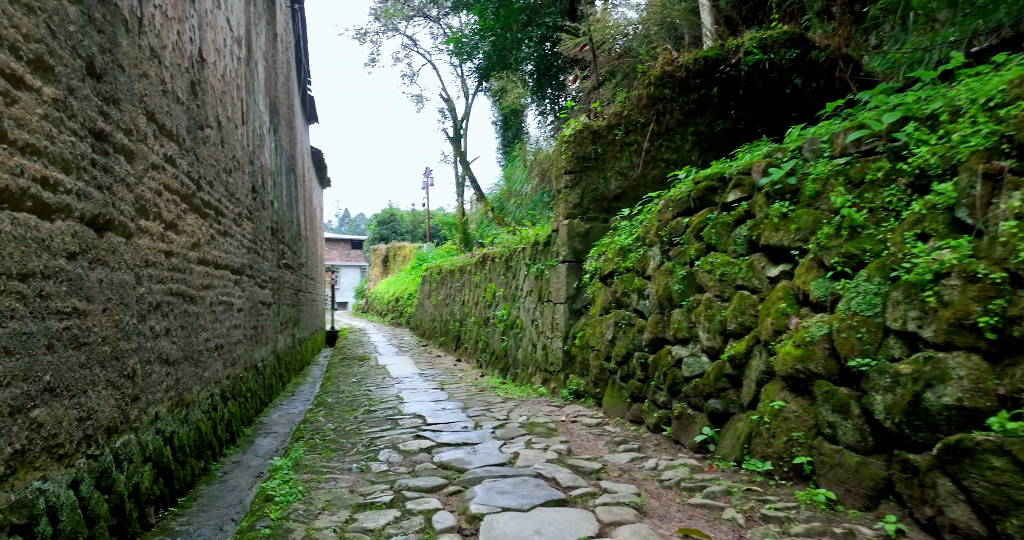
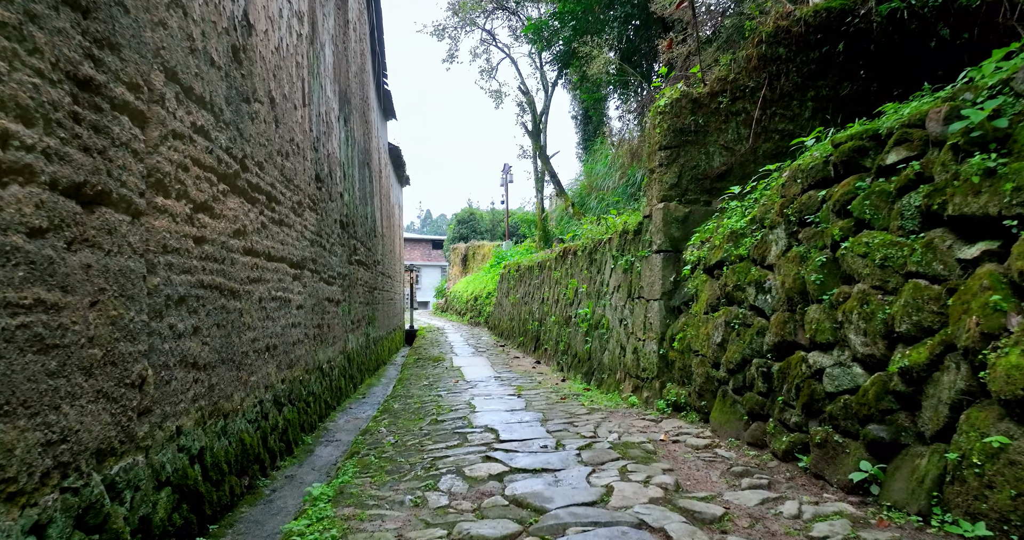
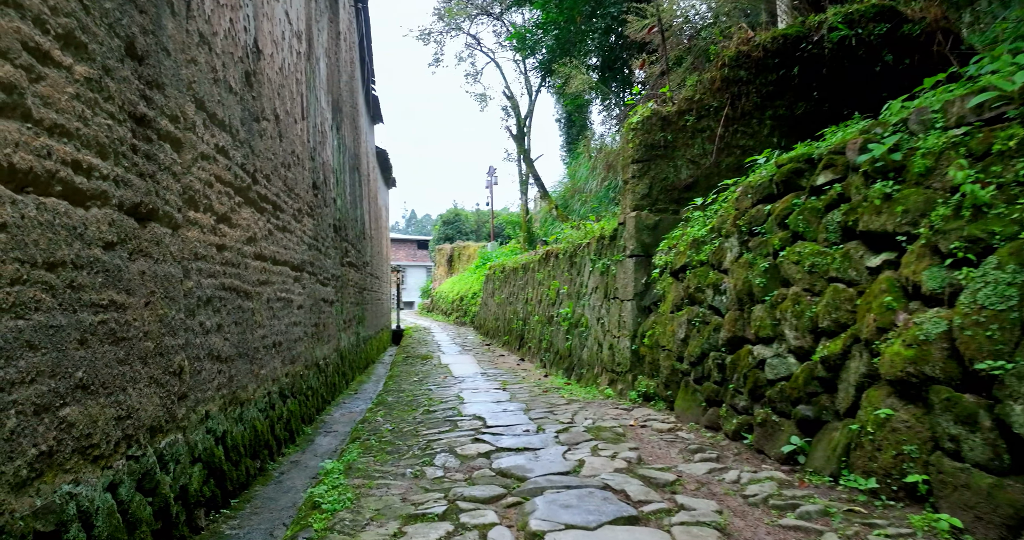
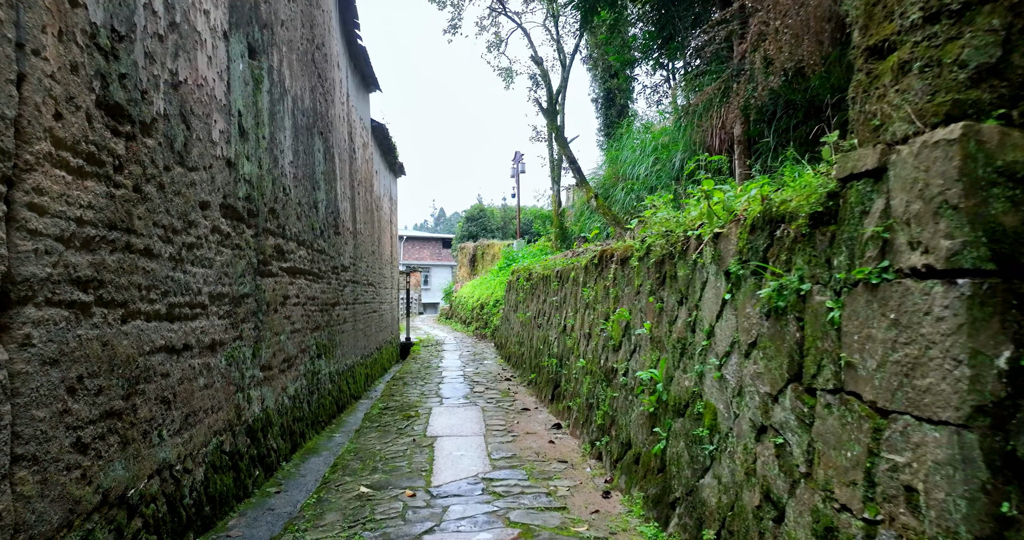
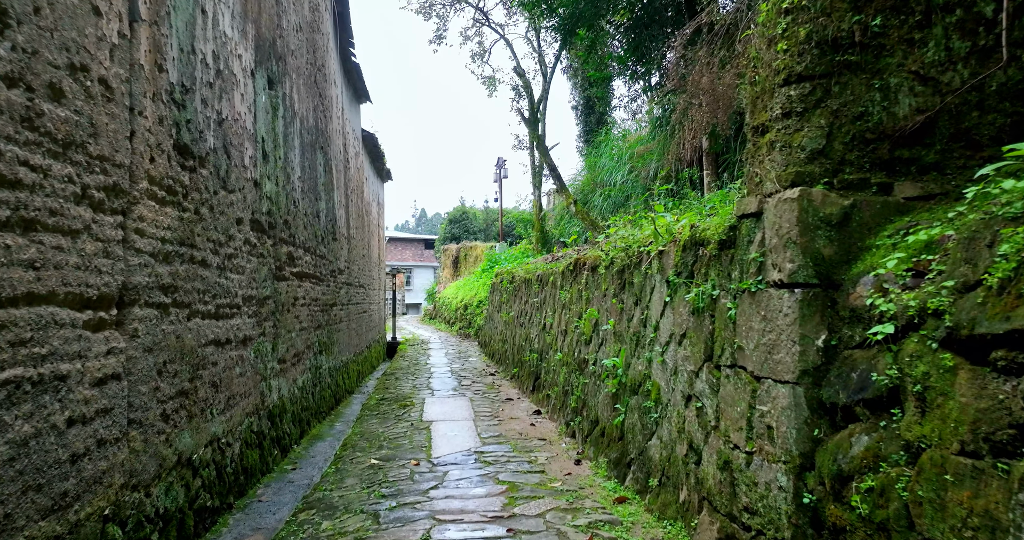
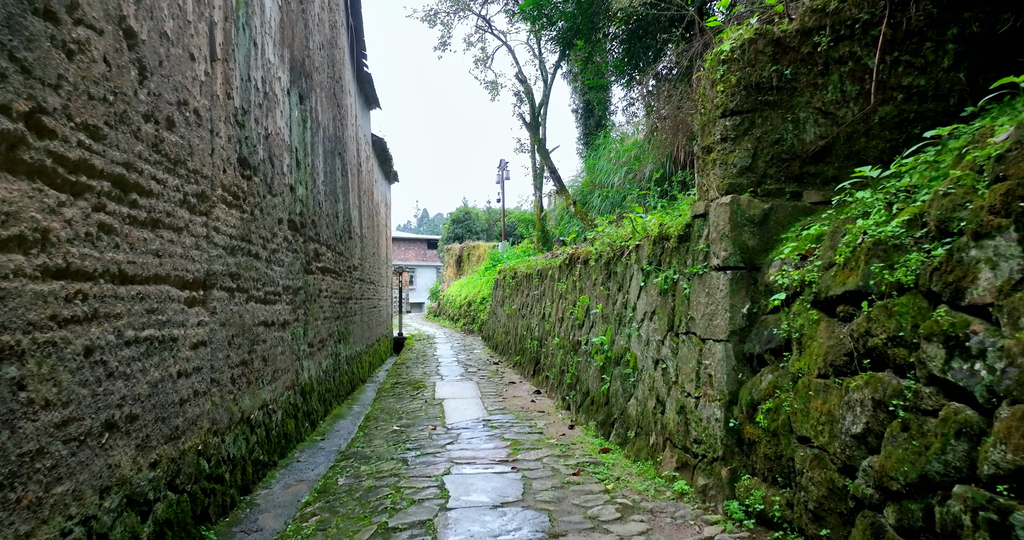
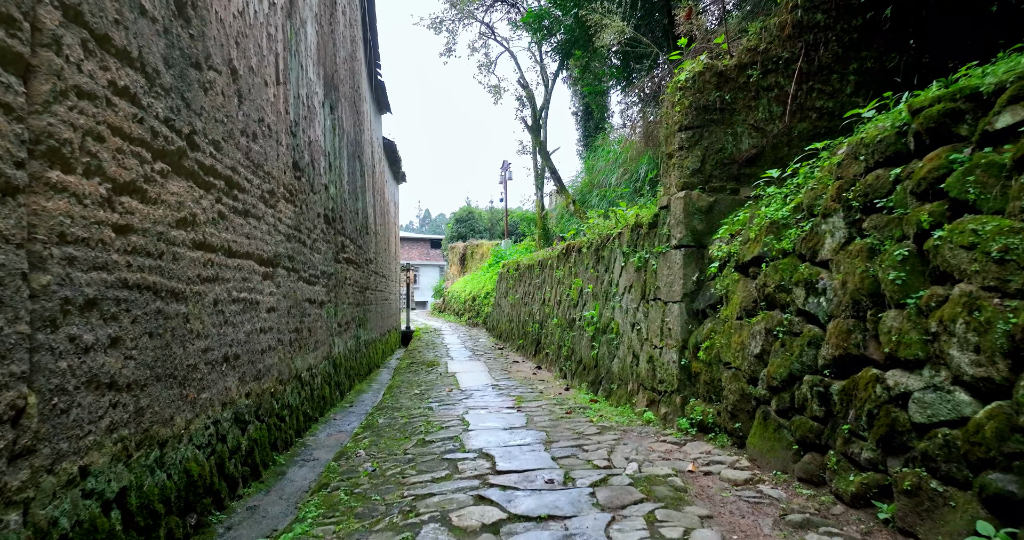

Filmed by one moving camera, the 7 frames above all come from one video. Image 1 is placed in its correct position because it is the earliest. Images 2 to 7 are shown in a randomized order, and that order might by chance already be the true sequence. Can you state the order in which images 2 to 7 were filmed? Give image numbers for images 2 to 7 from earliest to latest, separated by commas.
3, 2, 7, 6, 5, 4
